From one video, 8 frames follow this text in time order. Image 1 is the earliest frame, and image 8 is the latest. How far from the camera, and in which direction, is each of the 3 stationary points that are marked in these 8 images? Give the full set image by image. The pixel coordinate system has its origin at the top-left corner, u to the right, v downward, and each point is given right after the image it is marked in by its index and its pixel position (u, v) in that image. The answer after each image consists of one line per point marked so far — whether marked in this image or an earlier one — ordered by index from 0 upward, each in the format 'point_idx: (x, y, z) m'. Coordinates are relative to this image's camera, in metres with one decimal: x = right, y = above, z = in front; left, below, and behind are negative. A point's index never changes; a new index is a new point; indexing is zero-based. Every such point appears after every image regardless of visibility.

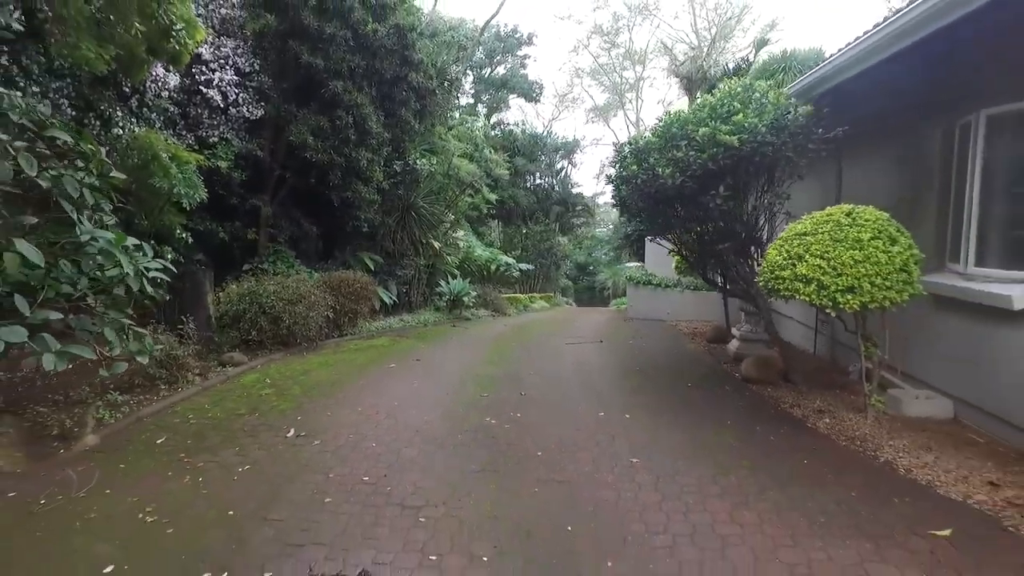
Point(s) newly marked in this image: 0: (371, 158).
0: (-2.4, +2.3, +12.3) m
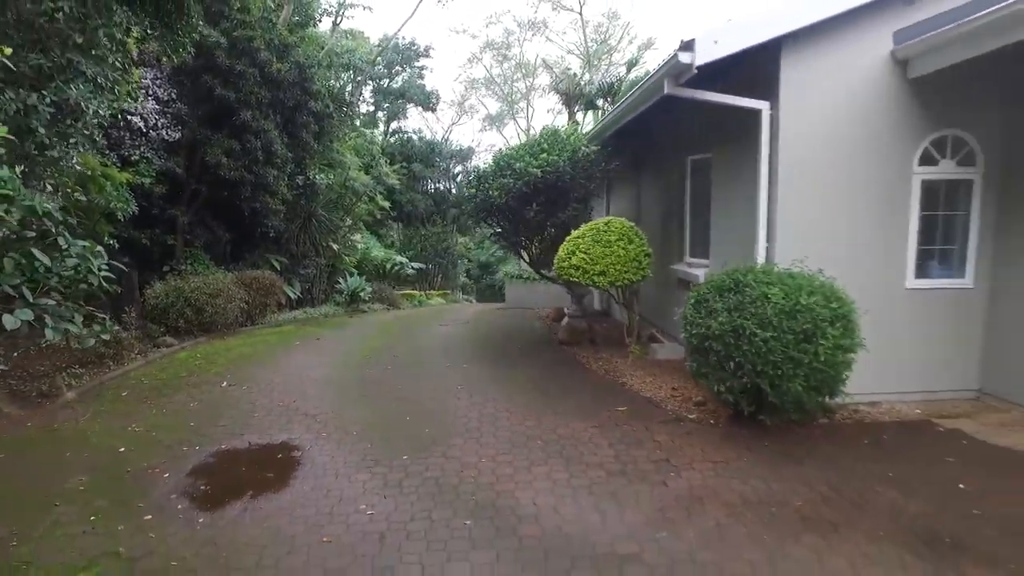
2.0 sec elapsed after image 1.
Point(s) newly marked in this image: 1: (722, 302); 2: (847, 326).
0: (-4.8, +2.3, +14.6) m
1: (+1.6, -0.1, +5.6) m
2: (+2.5, -0.3, +5.4) m
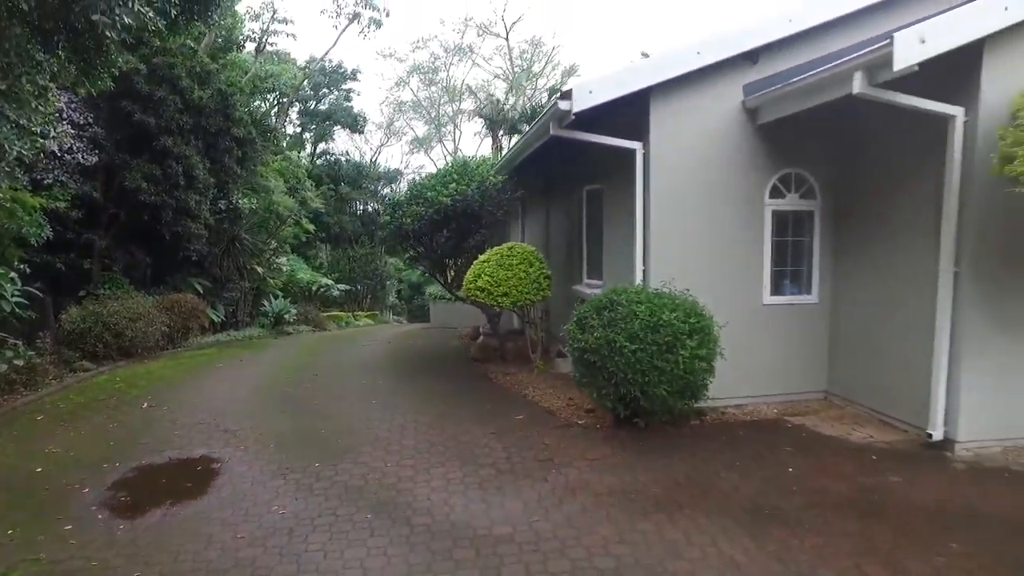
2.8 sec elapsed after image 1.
0: (-6.5, +1.8, +14.8) m
1: (+0.8, -0.3, +6.4) m
2: (+1.7, -0.4, +6.2) m
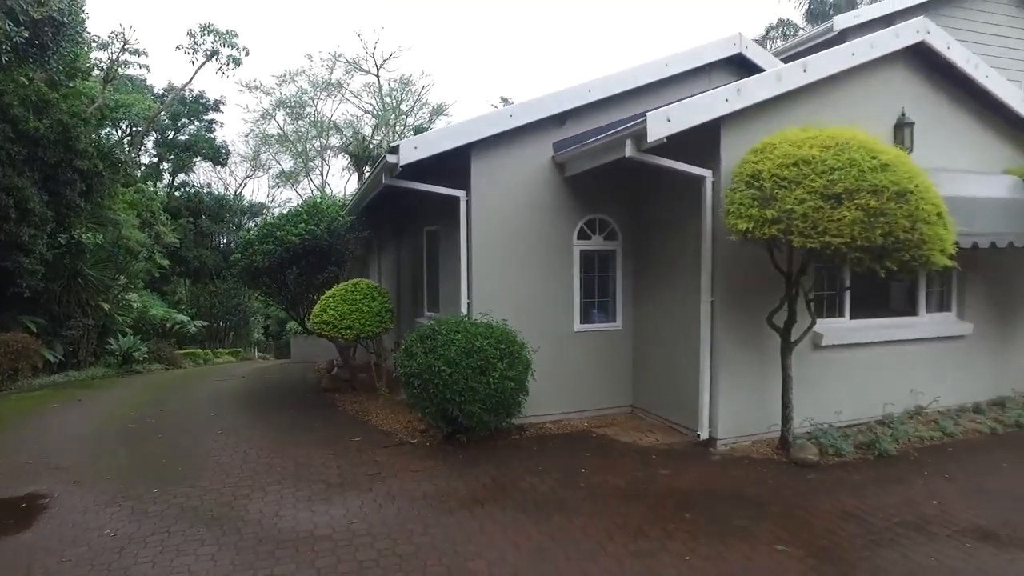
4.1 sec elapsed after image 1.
0: (-9.6, +1.1, +14.3) m
1: (-0.9, -0.6, +7.2) m
2: (0.0, -0.7, +7.2) m
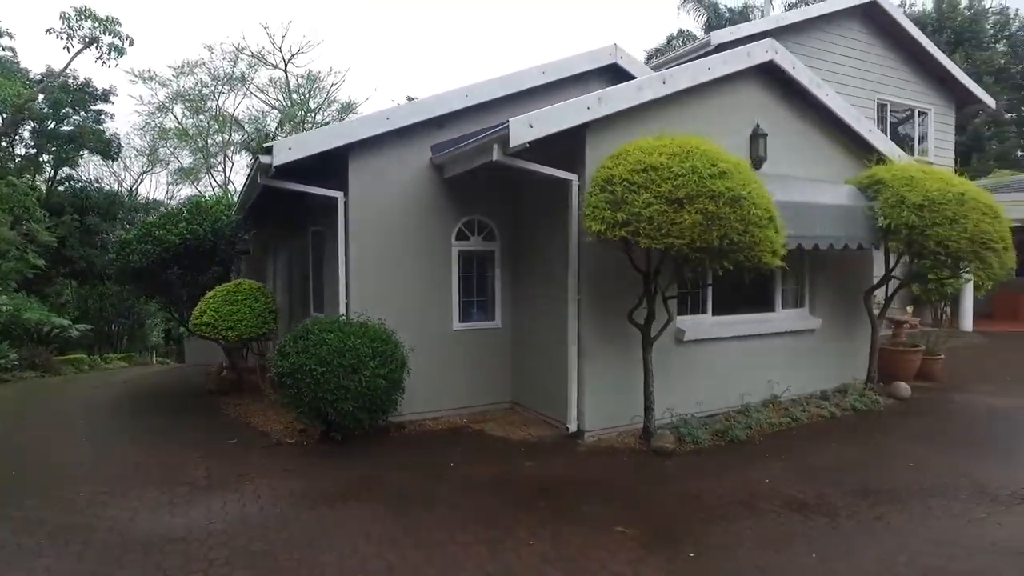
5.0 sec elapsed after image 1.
0: (-11.6, +1.0, +13.3) m
1: (-2.2, -0.6, +7.2) m
2: (-1.3, -0.7, +7.3) m
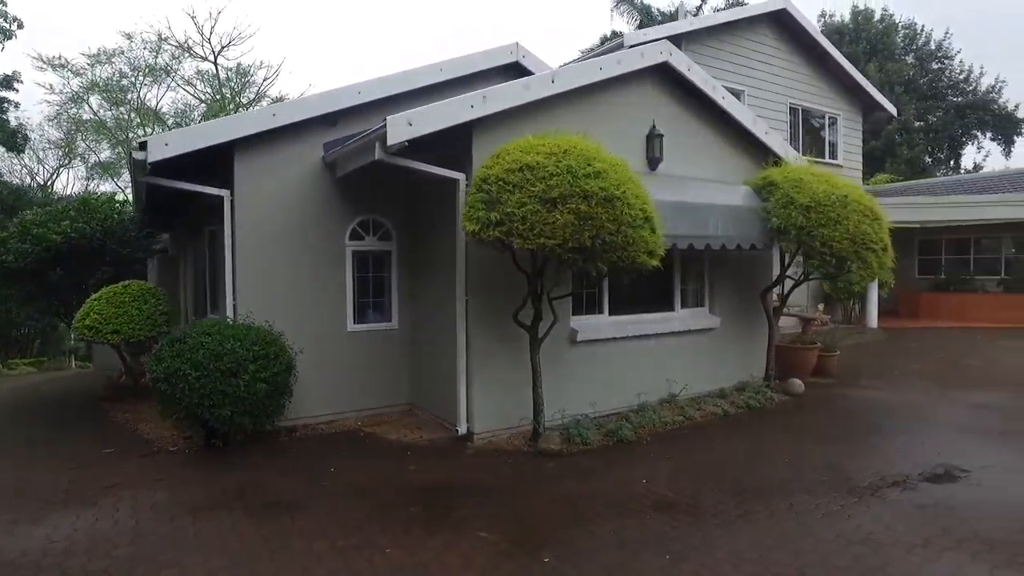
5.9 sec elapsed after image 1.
0: (-13.2, +1.0, +12.2) m
1: (-3.3, -0.6, +6.9) m
2: (-2.4, -0.7, +7.1) m
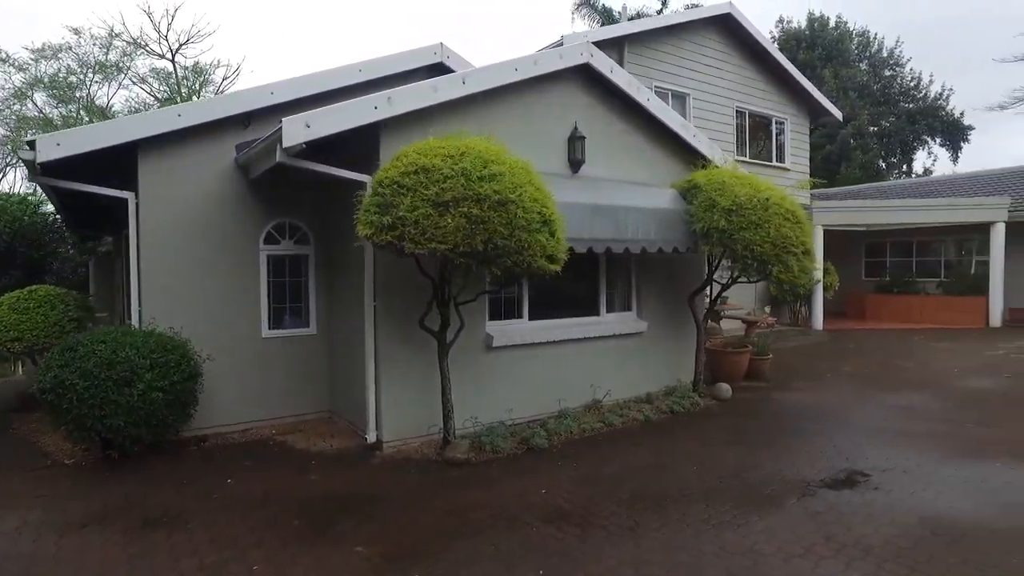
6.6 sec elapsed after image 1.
0: (-14.3, +0.9, +11.6) m
1: (-4.2, -0.7, +6.6) m
2: (-3.3, -0.8, +6.8) m
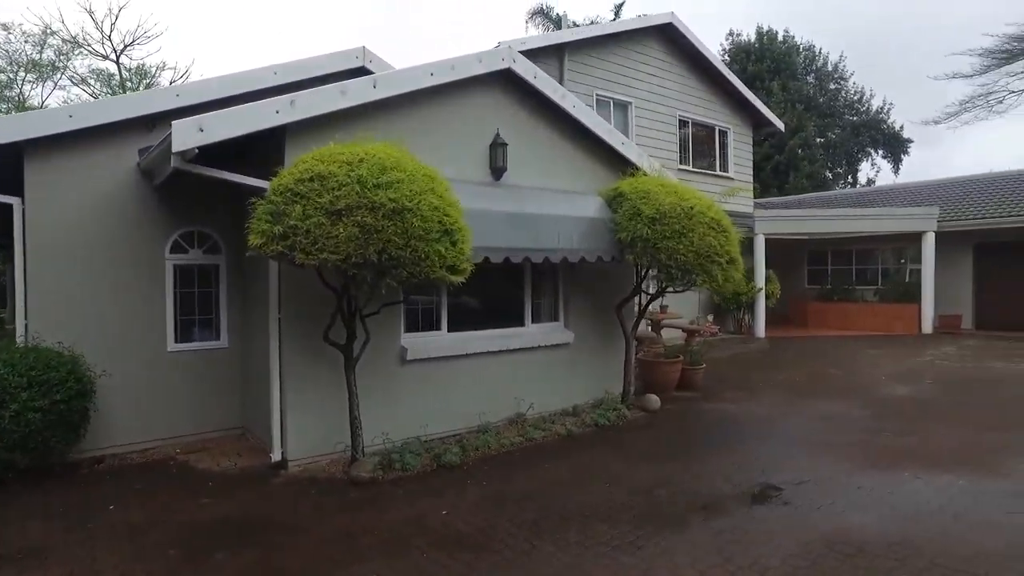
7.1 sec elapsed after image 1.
0: (-15.3, +0.8, +10.5) m
1: (-5.0, -0.8, +6.1) m
2: (-4.1, -0.9, +6.4) m
